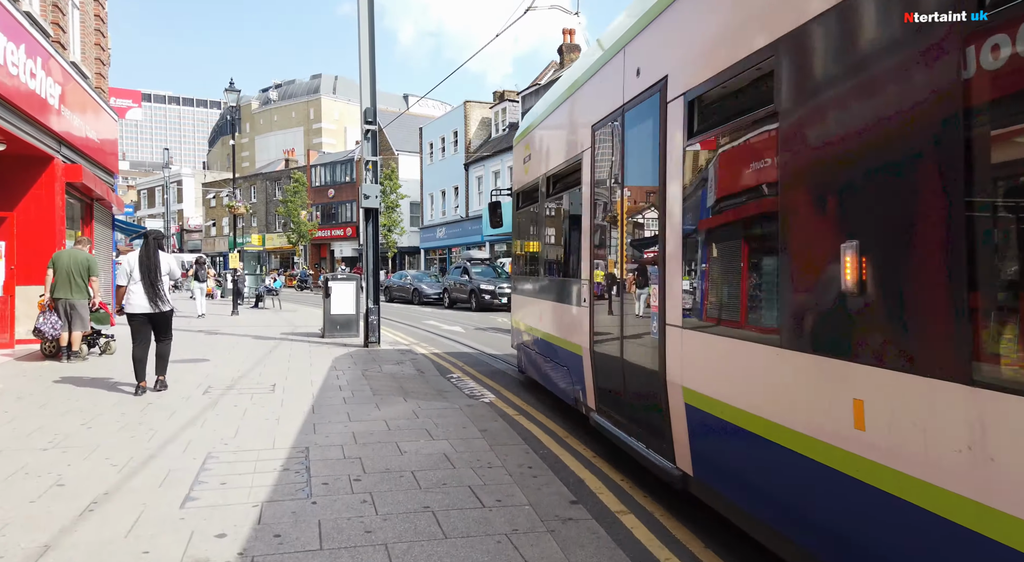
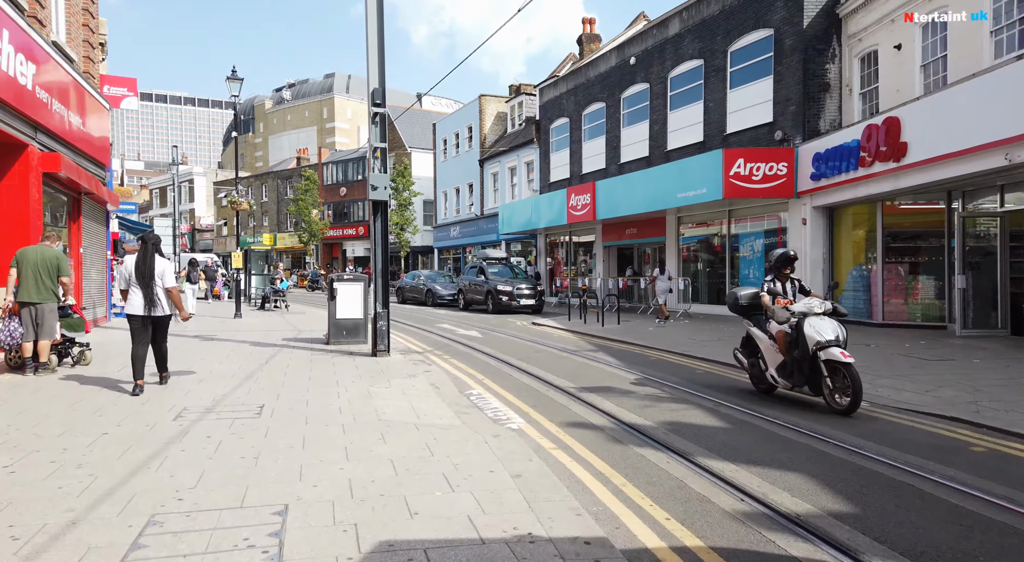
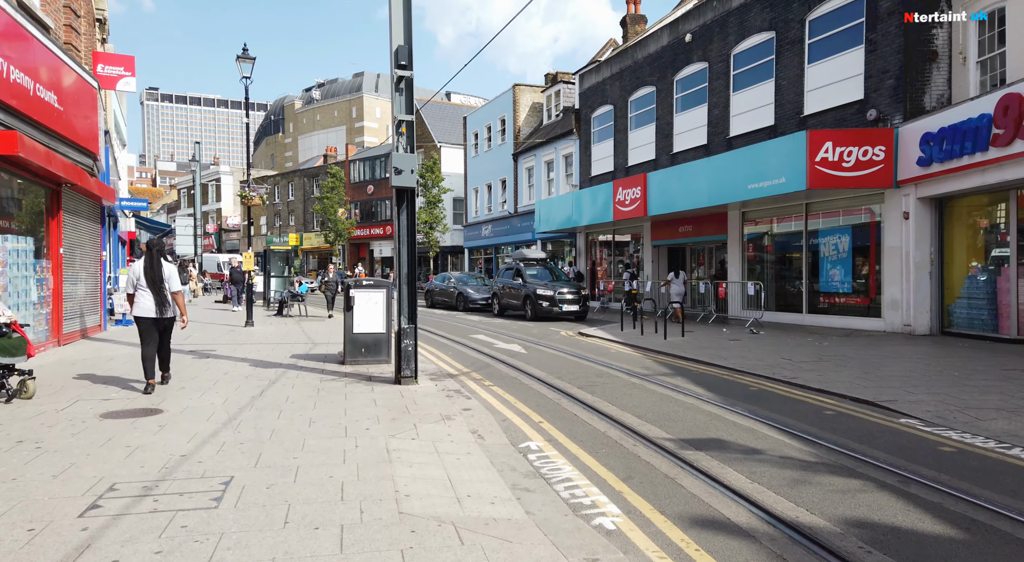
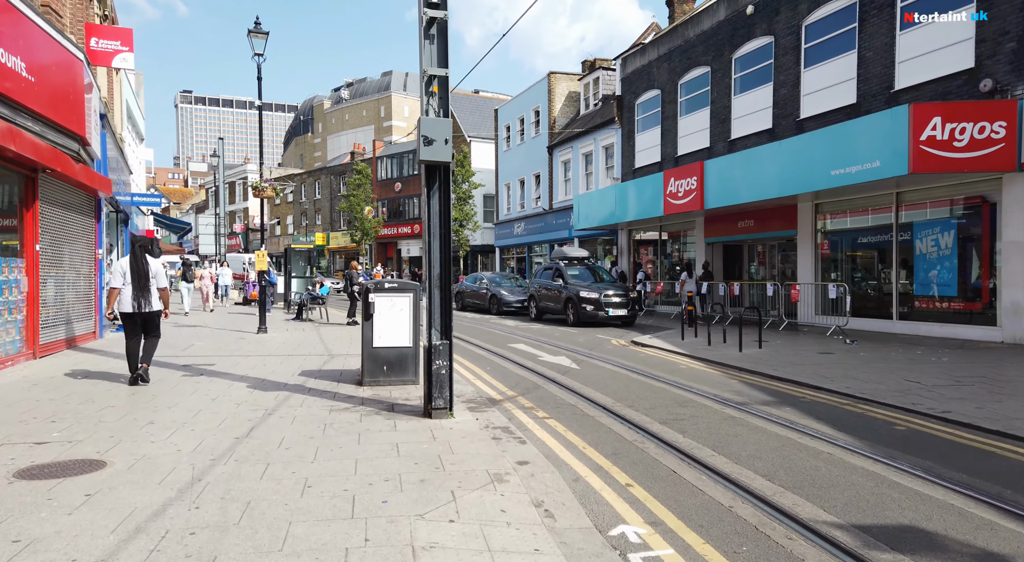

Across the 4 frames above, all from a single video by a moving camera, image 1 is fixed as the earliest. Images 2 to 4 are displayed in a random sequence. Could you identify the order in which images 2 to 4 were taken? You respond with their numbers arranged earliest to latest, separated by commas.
2, 3, 4
